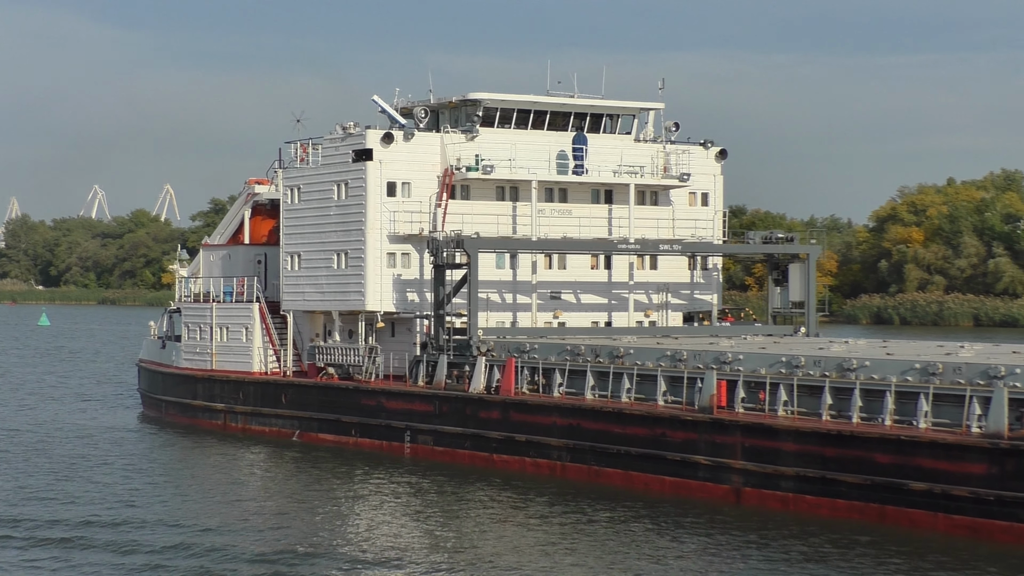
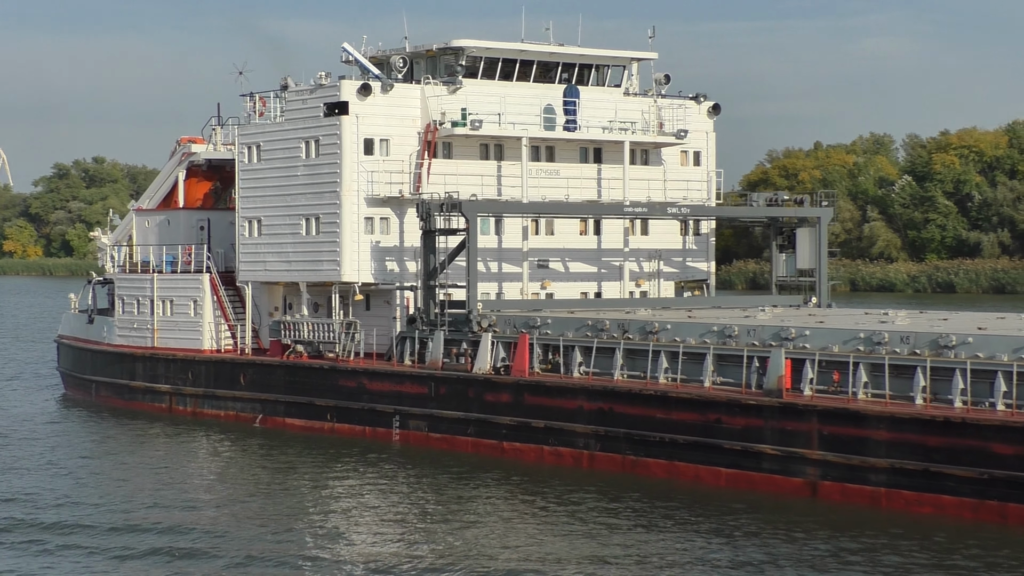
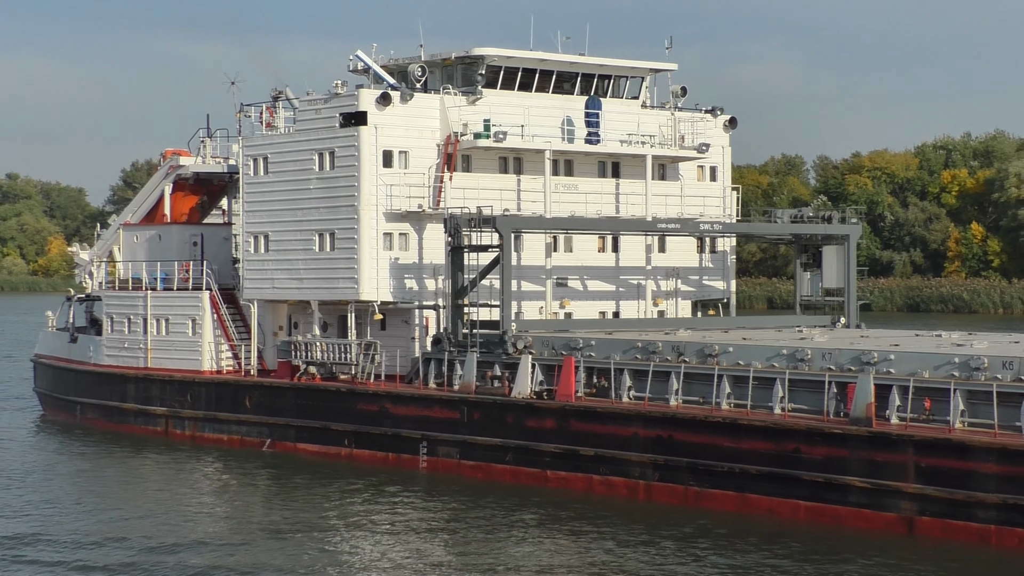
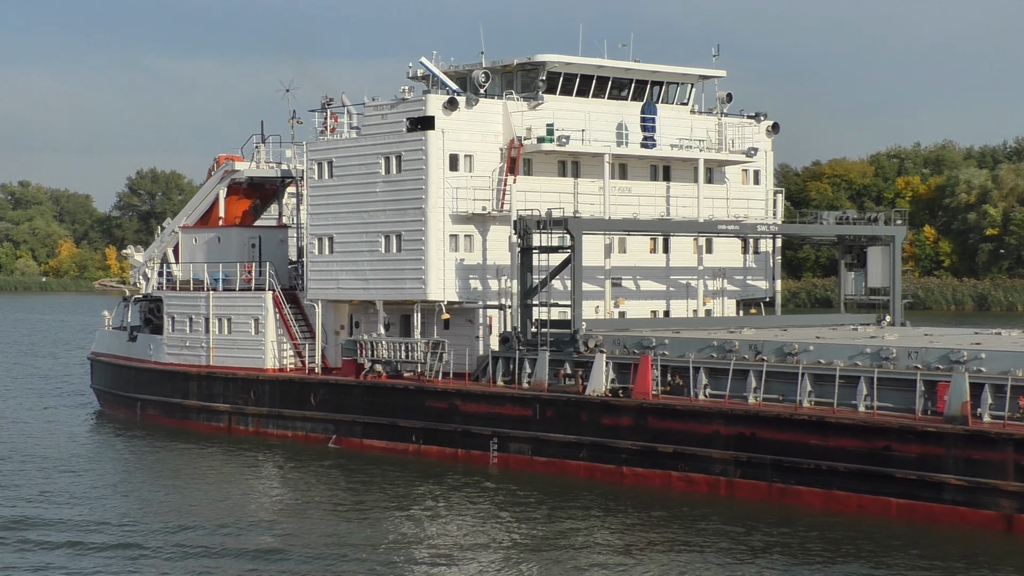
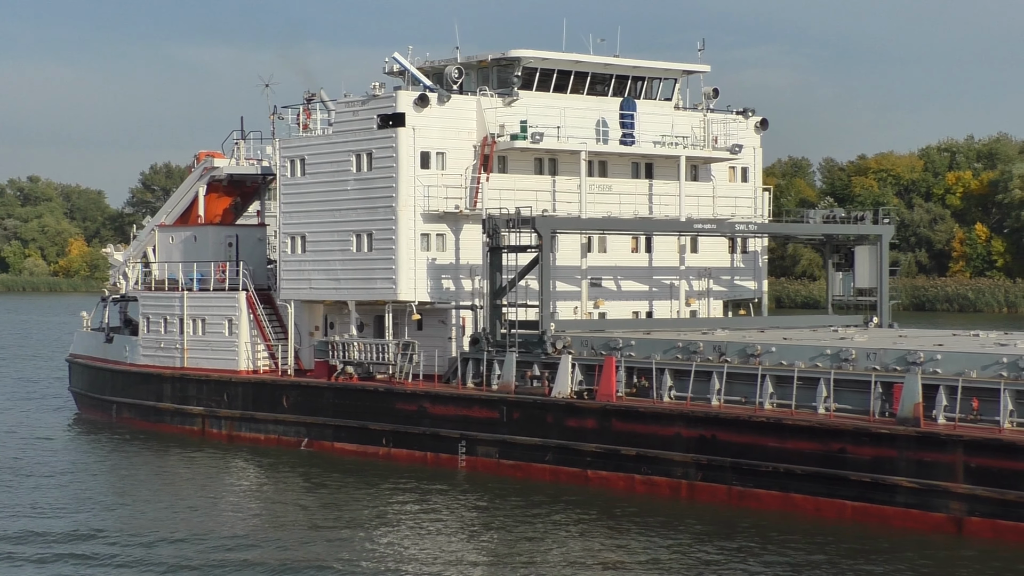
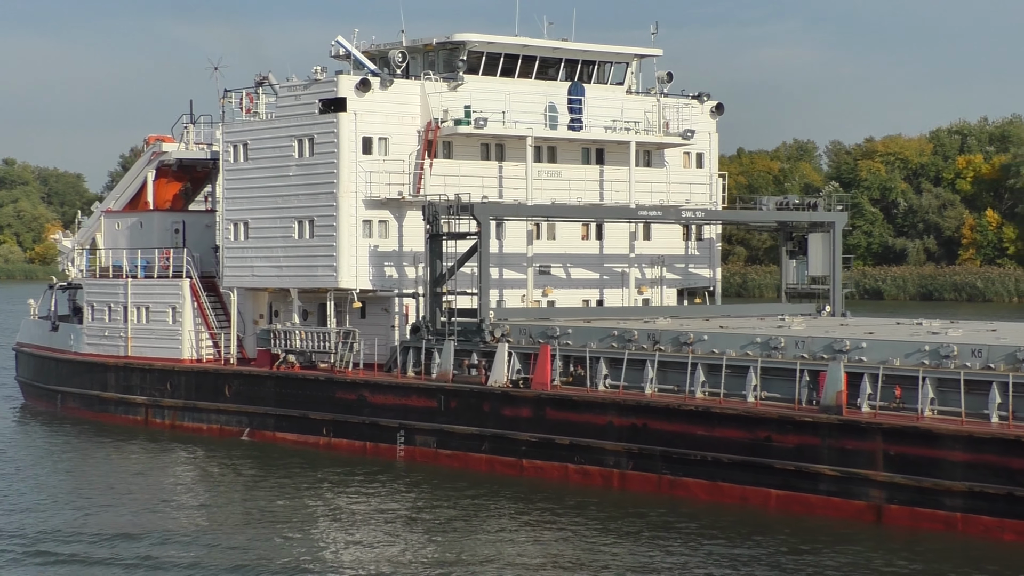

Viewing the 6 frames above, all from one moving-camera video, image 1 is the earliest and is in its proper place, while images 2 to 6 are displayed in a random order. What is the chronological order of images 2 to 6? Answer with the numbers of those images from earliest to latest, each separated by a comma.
2, 6, 3, 5, 4
